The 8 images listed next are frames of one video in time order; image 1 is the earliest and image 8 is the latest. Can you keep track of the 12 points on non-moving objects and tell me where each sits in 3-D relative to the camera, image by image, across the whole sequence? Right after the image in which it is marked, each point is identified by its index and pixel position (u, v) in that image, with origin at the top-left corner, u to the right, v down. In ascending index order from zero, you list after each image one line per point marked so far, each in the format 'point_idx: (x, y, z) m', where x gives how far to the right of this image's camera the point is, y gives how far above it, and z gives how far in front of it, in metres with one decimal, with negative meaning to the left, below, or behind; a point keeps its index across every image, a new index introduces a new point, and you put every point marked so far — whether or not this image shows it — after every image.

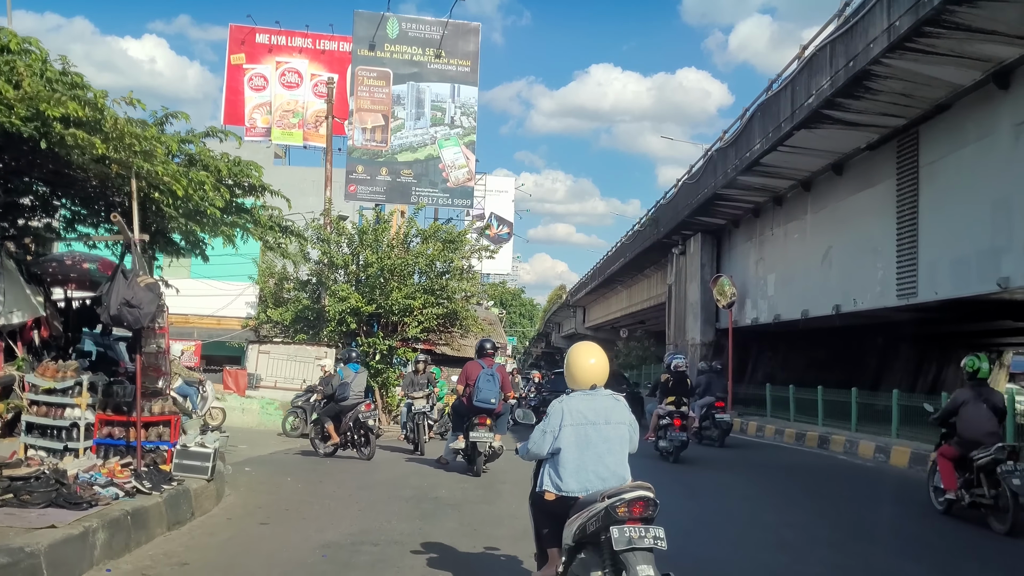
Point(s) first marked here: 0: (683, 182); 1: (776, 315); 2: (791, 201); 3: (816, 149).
0: (+4.2, +2.7, +20.0) m
1: (+5.6, -0.6, +16.9) m
2: (+5.7, +1.8, +16.3) m
3: (+5.0, +2.3, +13.4) m
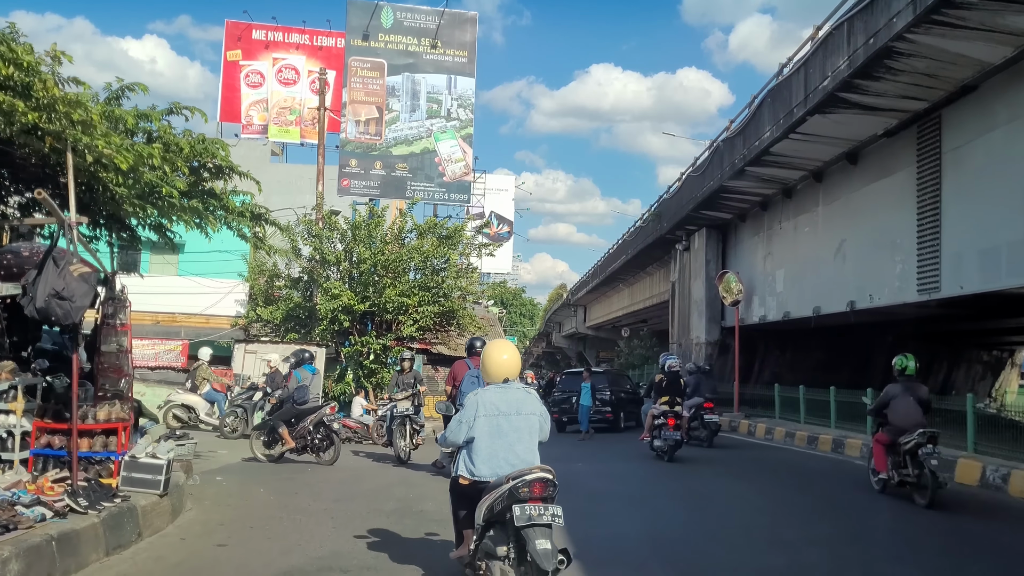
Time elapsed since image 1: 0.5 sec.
0: (+4.2, +2.7, +19.3) m
1: (+5.5, -0.5, +16.2) m
2: (+5.6, +1.9, +15.6) m
3: (+5.0, +2.4, +12.7) m
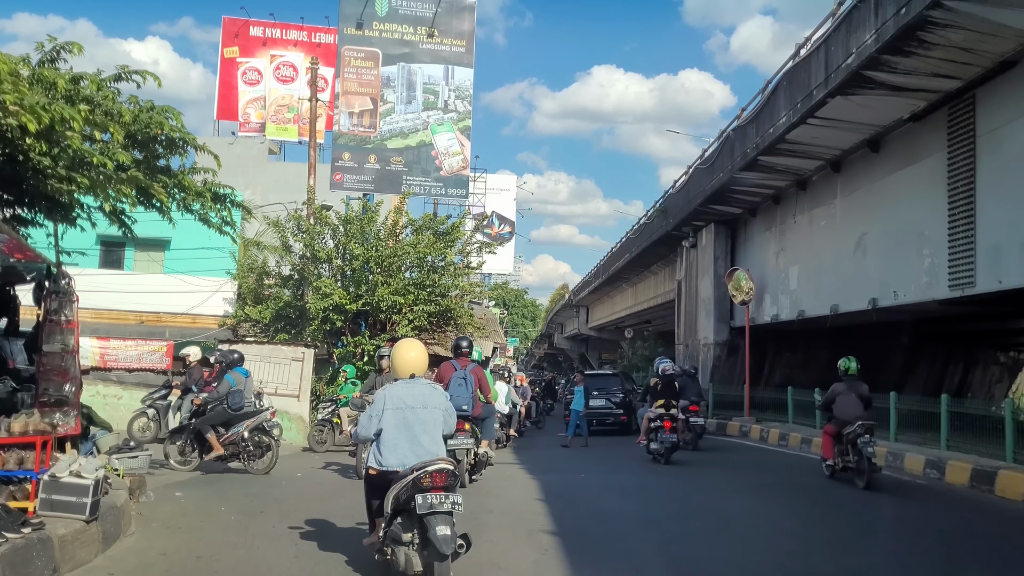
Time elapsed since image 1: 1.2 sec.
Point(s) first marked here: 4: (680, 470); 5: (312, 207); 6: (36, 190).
0: (+4.2, +2.8, +18.5) m
1: (+5.5, -0.4, +15.4) m
2: (+5.6, +1.9, +14.7) m
3: (+4.9, +2.4, +11.9) m
4: (+2.5, -2.7, +12.2) m
5: (-4.8, +2.0, +19.4) m
6: (-3.5, +0.7, +5.9) m
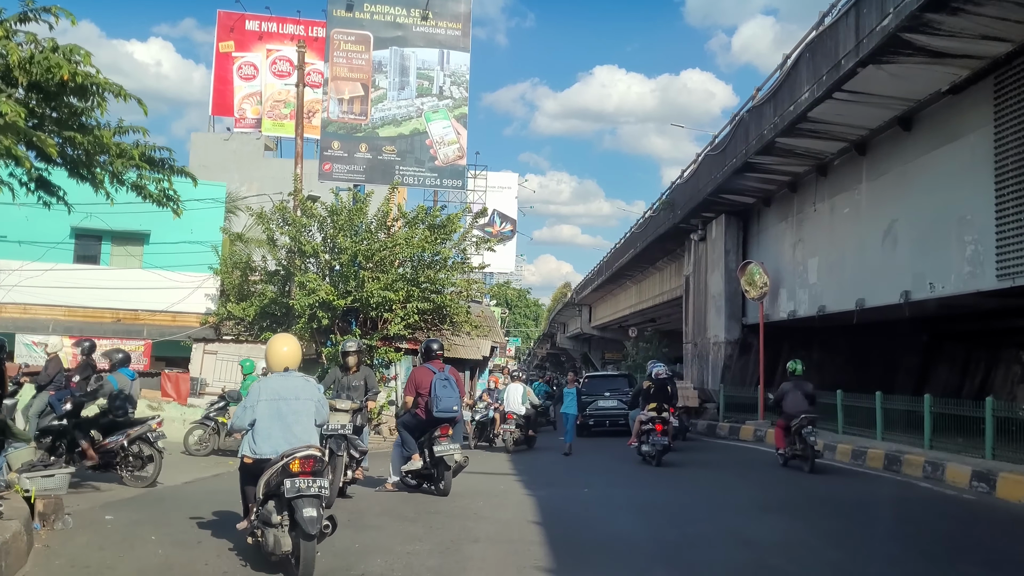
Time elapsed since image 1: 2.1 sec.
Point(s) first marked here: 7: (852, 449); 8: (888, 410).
0: (+4.1, +2.9, +17.3) m
1: (+5.5, -0.3, +14.2) m
2: (+5.6, +2.0, +13.6) m
3: (+4.9, +2.6, +10.7) m
4: (+2.5, -2.6, +11.1) m
5: (-4.8, +2.1, +18.3) m
6: (-3.6, +0.8, +4.8) m
7: (+5.2, -2.4, +12.2) m
8: (+5.9, -1.9, +12.6) m
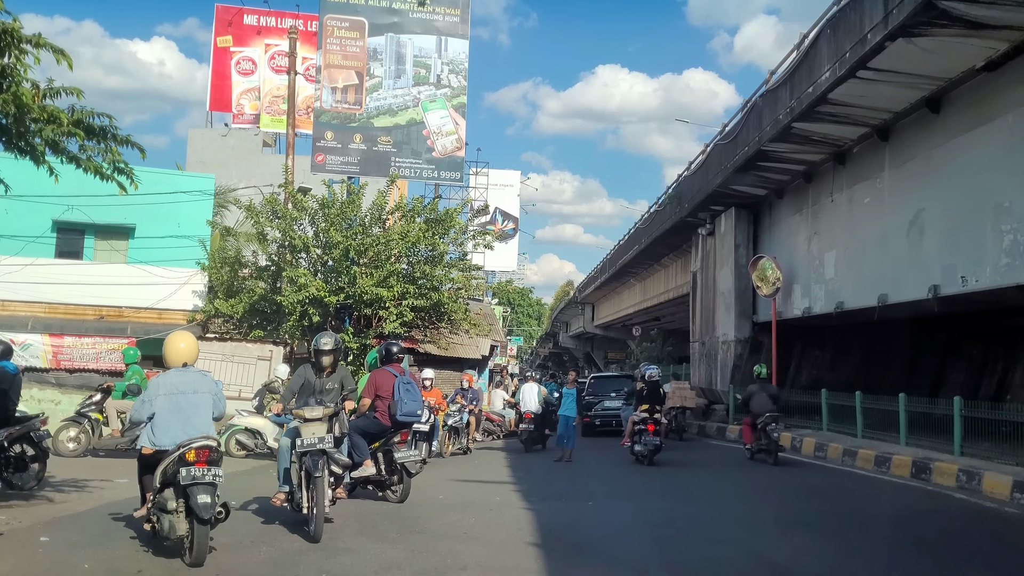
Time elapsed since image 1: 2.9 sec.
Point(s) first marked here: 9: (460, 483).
0: (+4.1, +3.0, +16.5) m
1: (+5.5, -0.2, +13.4) m
2: (+5.5, +2.1, +12.8) m
3: (+4.9, +2.6, +9.9) m
4: (+2.5, -2.5, +10.3) m
5: (-4.8, +2.2, +17.5) m
6: (-3.6, +0.9, +4.1) m
7: (+5.2, -2.4, +11.5) m
8: (+5.9, -1.8, +11.8) m
9: (-0.6, -2.3, +9.4) m
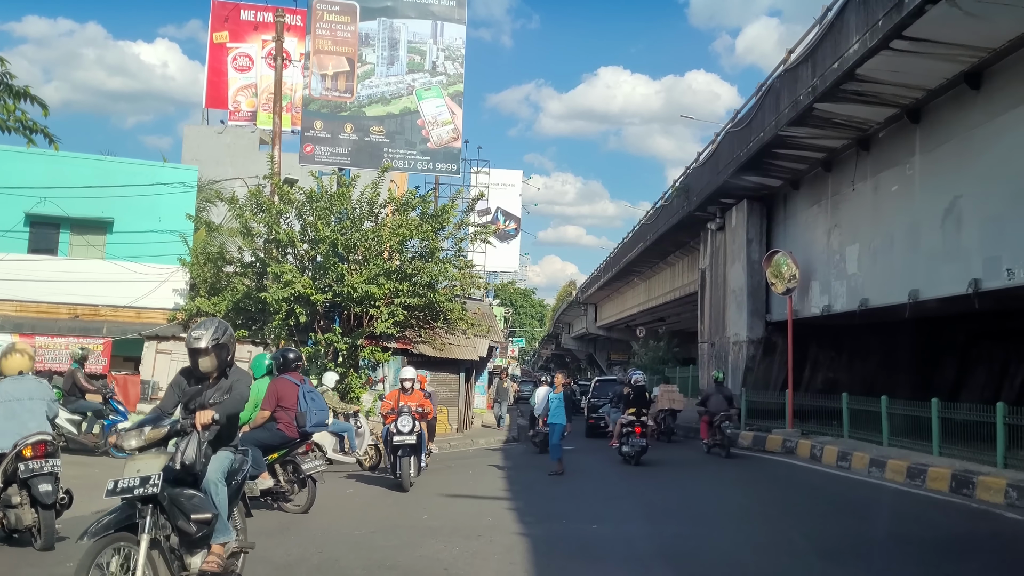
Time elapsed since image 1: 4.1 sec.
0: (+4.1, +3.0, +15.6) m
1: (+5.4, -0.2, +12.4) m
2: (+5.5, +2.2, +11.8) m
3: (+4.8, +2.7, +8.9) m
4: (+2.4, -2.5, +9.3) m
5: (-4.9, +2.2, +16.6) m
6: (-3.7, +1.0, +3.1) m
7: (+5.1, -2.3, +10.5) m
8: (+5.8, -1.8, +10.8) m
9: (-0.7, -2.2, +8.4) m
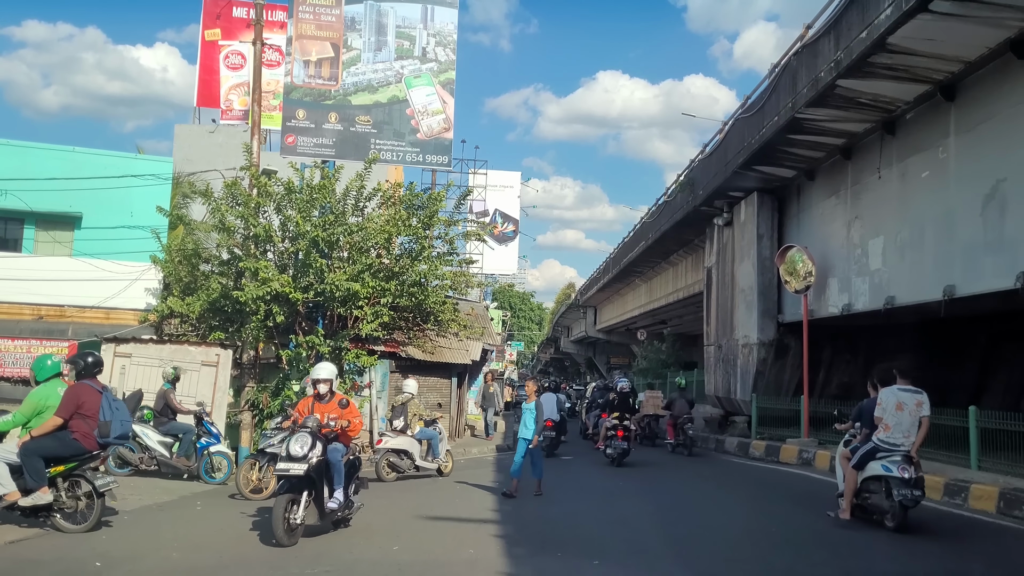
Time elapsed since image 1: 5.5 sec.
0: (+4.0, +3.1, +14.5) m
1: (+5.3, -0.1, +11.4) m
2: (+5.4, +2.2, +10.8) m
3: (+4.7, +2.8, +7.9) m
4: (+2.3, -2.4, +8.2) m
5: (-5.0, +2.2, +15.5) m
6: (-3.8, +1.1, +2.0) m
7: (+5.0, -2.2, +9.4) m
8: (+5.7, -1.7, +9.7) m
9: (-0.8, -2.2, +7.3) m
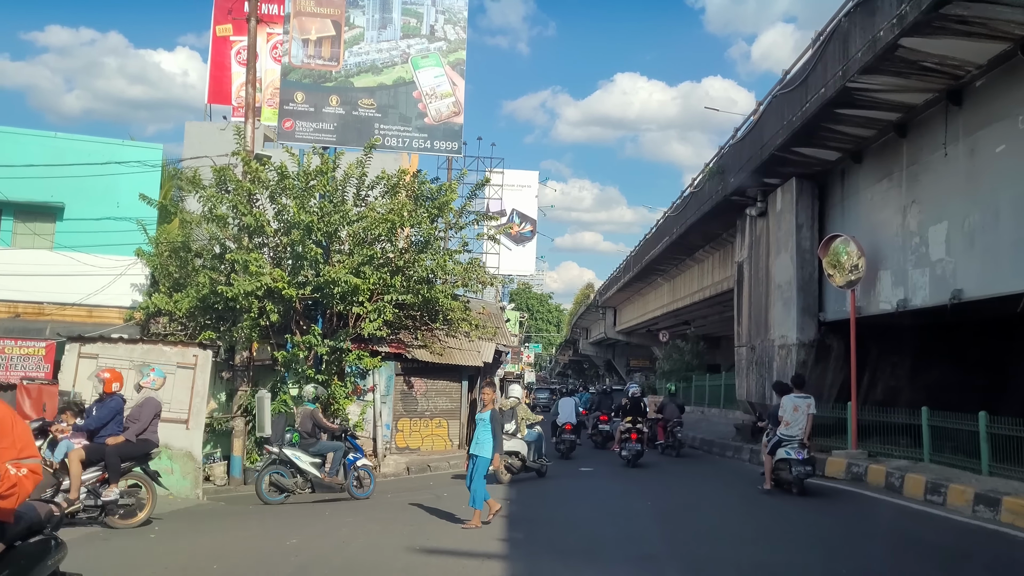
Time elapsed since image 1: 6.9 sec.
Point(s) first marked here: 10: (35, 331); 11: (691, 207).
0: (+4.2, +3.1, +13.1) m
1: (+5.5, 0.0, +10.0) m
2: (+5.5, +2.3, +9.4) m
3: (+4.8, +2.9, +6.5) m
4: (+2.4, -2.3, +6.9) m
5: (-4.7, +2.3, +14.3) m
6: (-3.8, +1.2, +0.8) m
7: (+5.1, -2.1, +8.0) m
8: (+5.8, -1.6, +8.3) m
9: (-0.7, -2.1, +6.0) m
10: (-8.4, -0.8, +14.3) m
11: (+4.3, +2.0, +19.6) m
